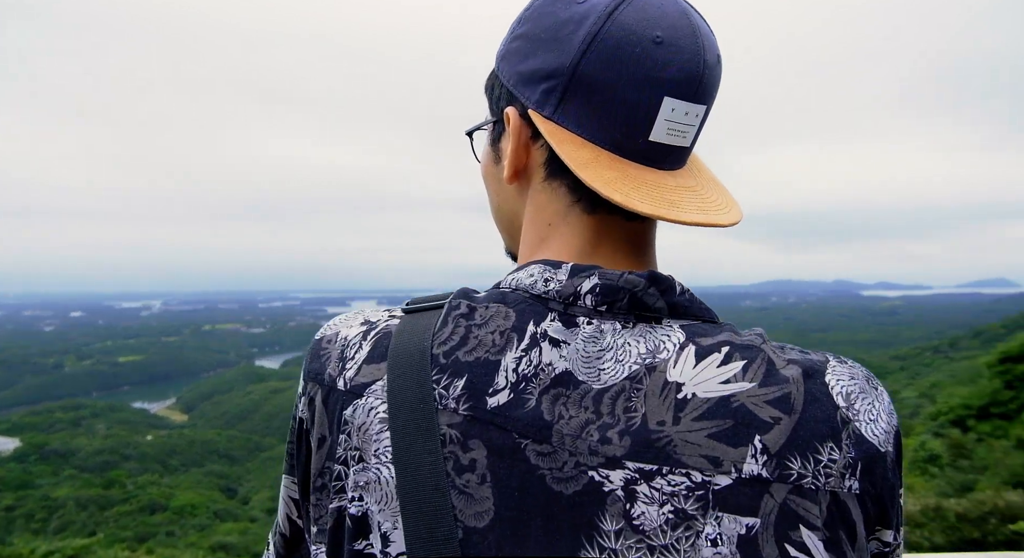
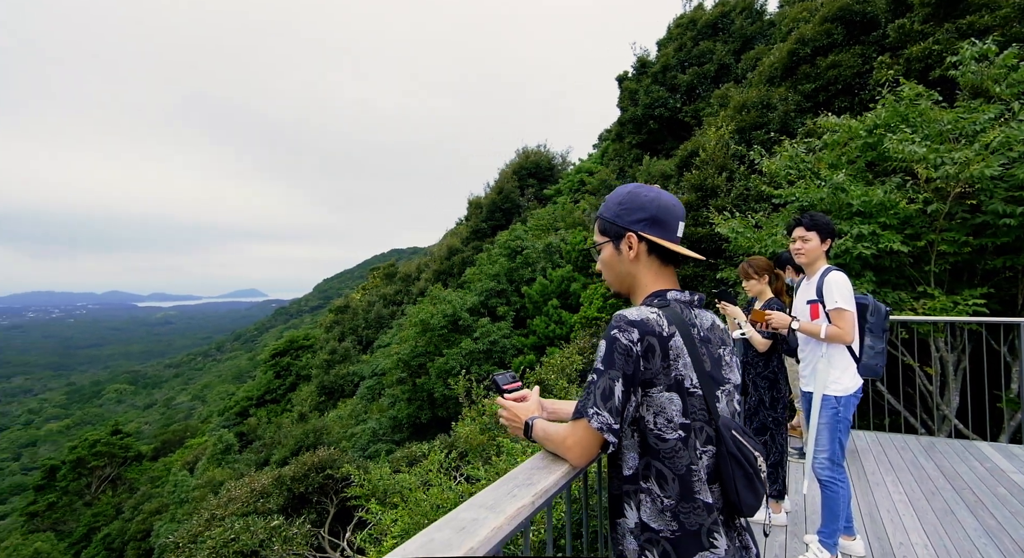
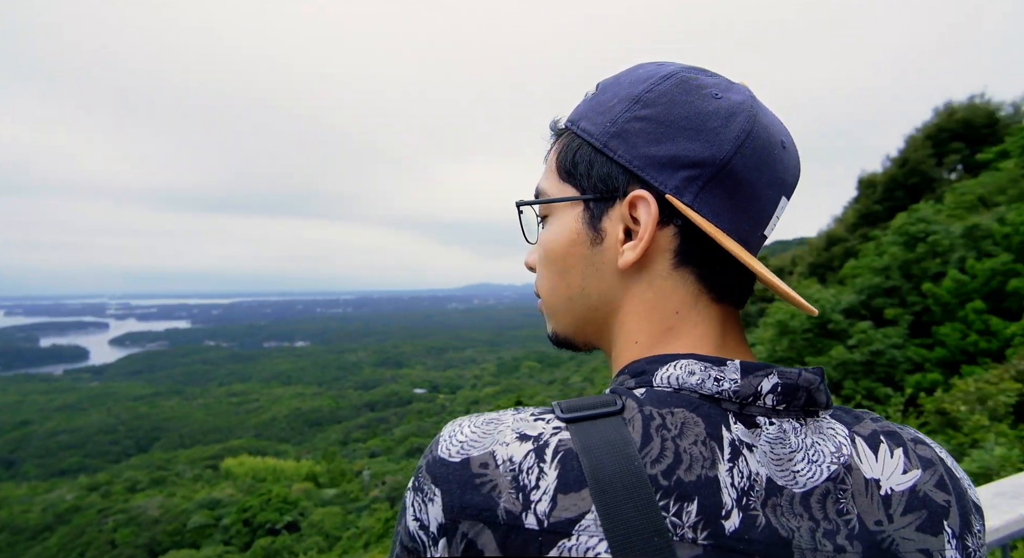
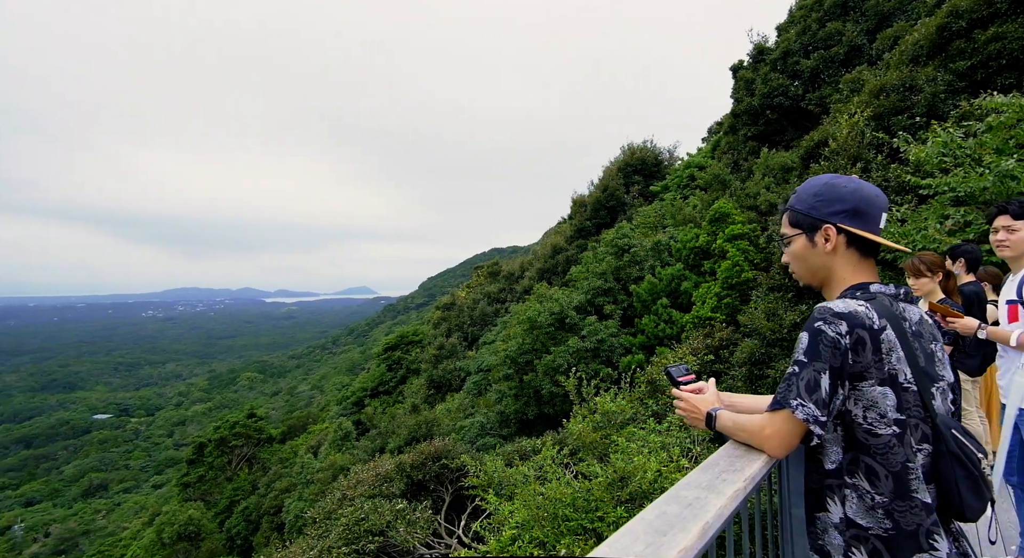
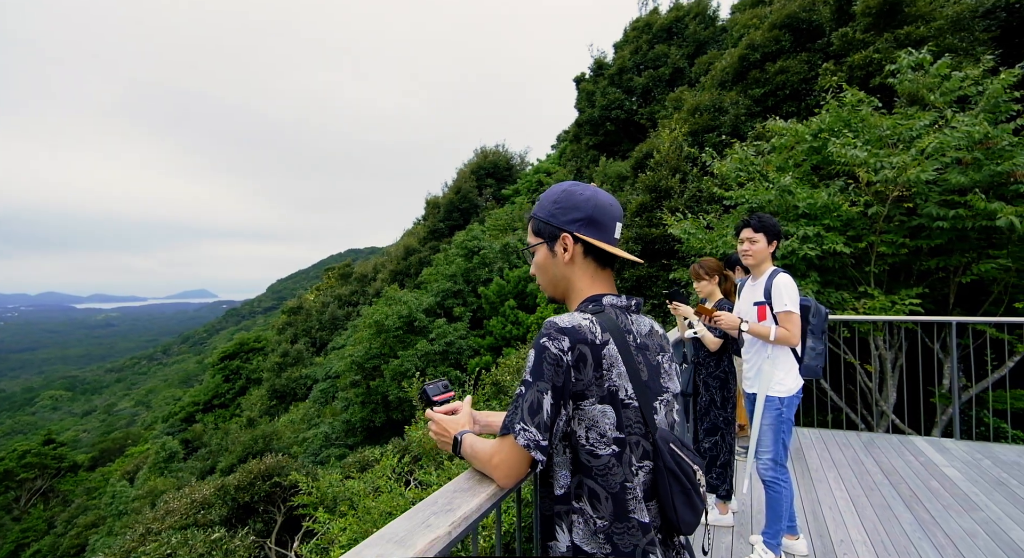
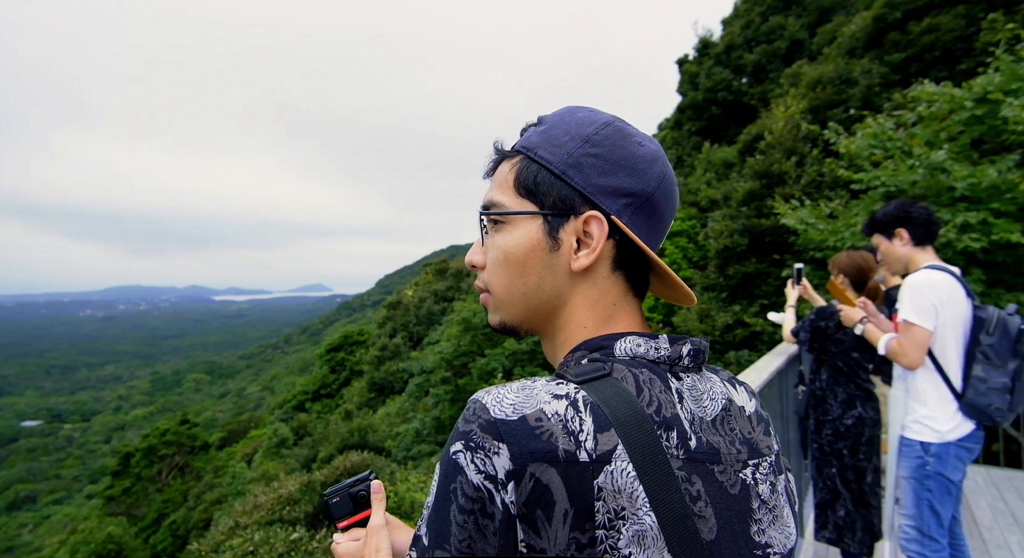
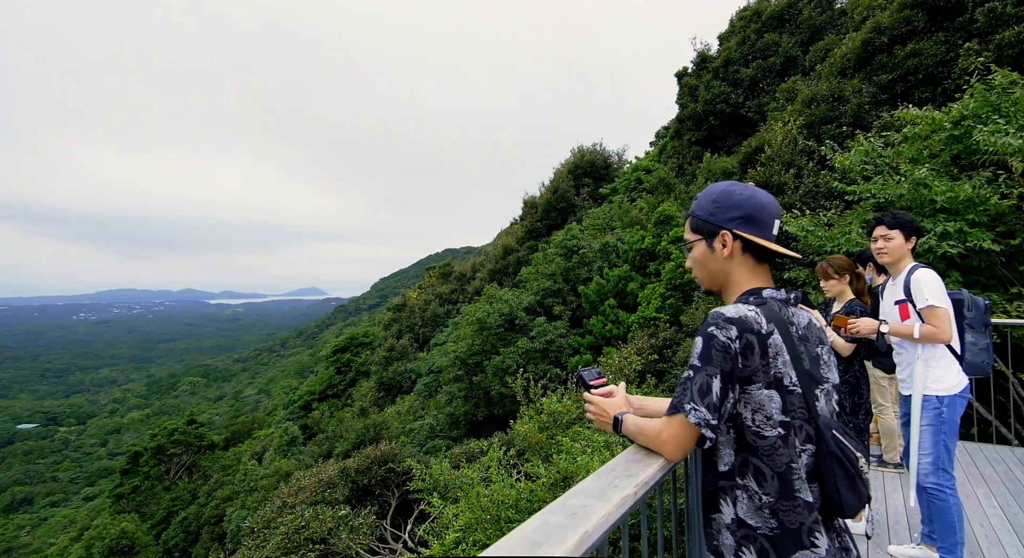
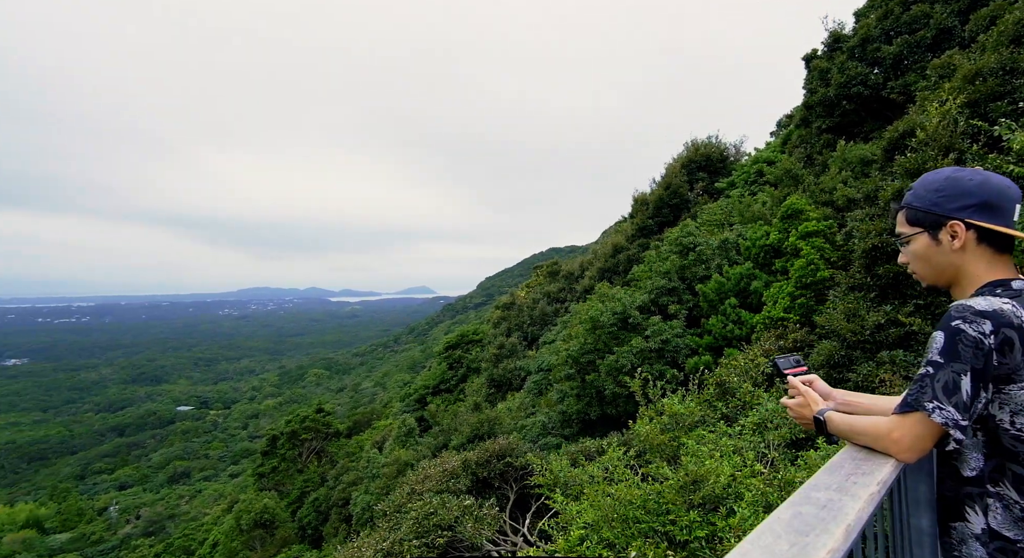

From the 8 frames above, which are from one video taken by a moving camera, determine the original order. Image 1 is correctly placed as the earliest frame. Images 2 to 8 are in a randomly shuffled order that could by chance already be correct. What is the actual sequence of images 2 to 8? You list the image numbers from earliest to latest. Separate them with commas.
3, 6, 5, 2, 7, 4, 8
